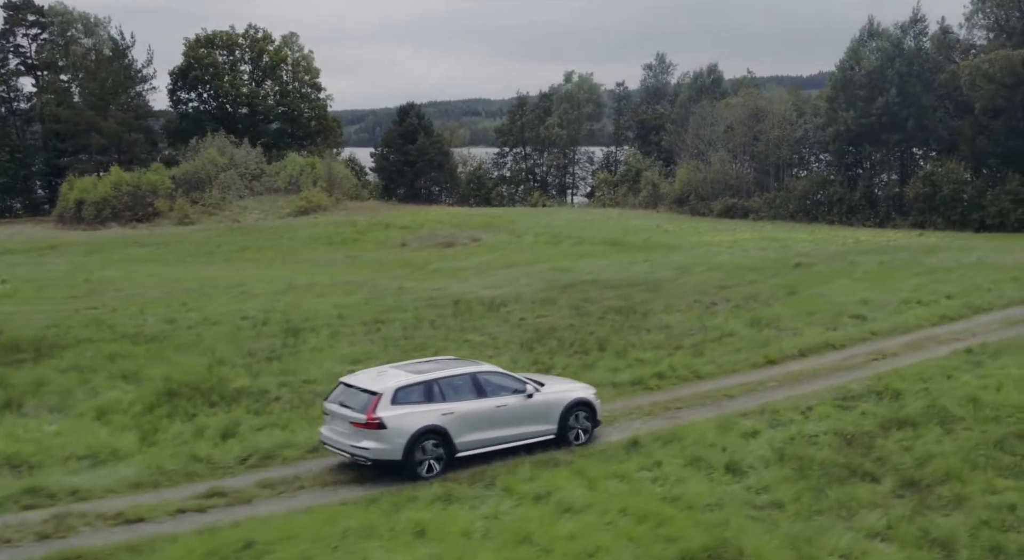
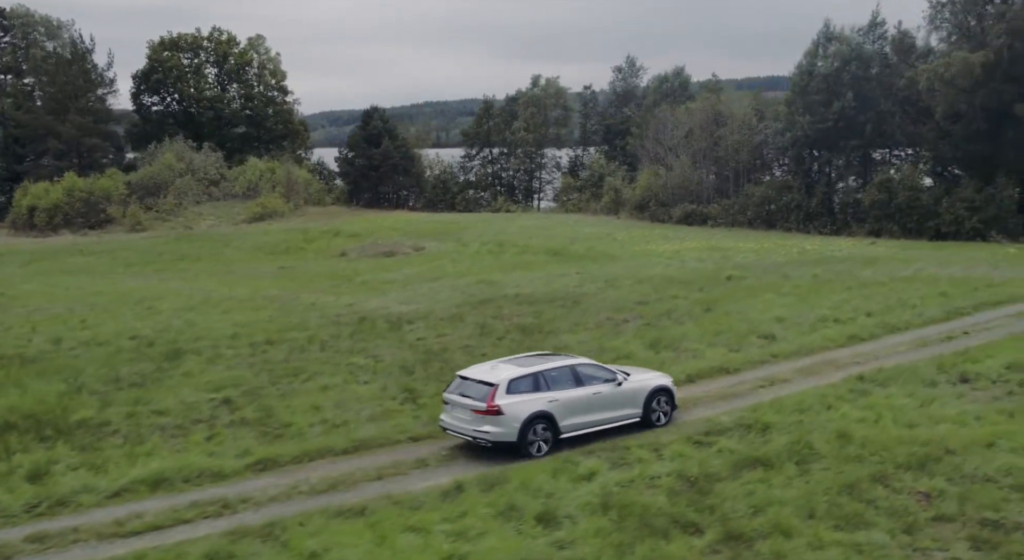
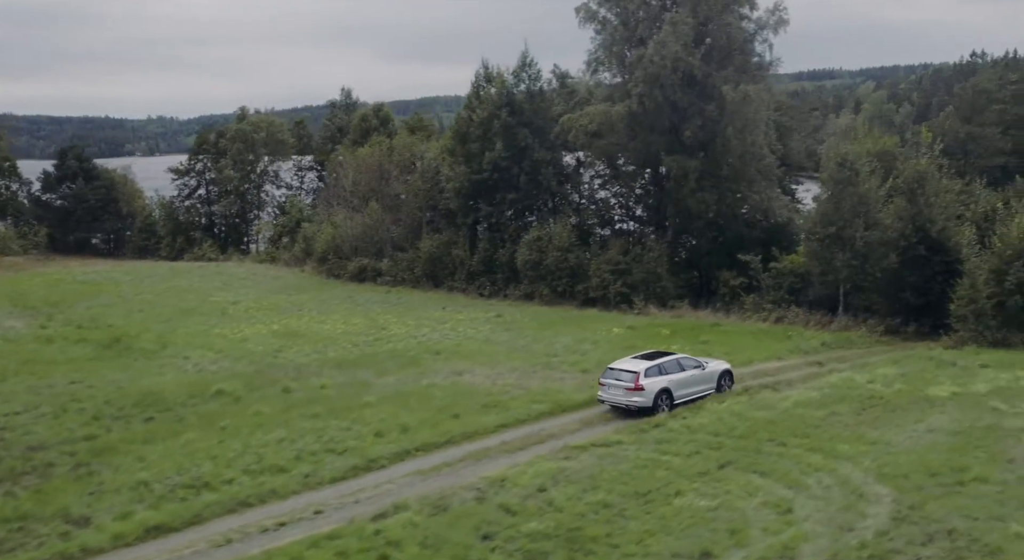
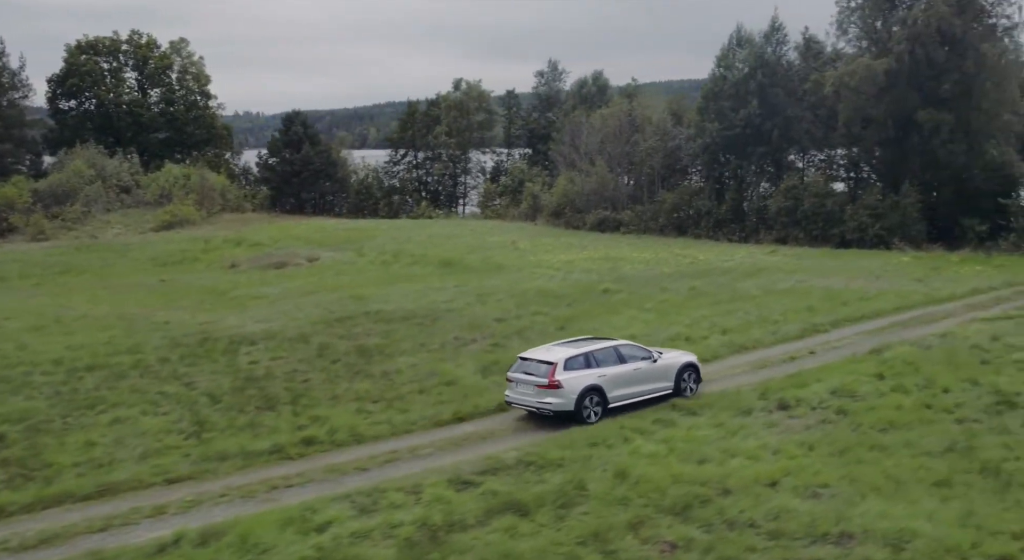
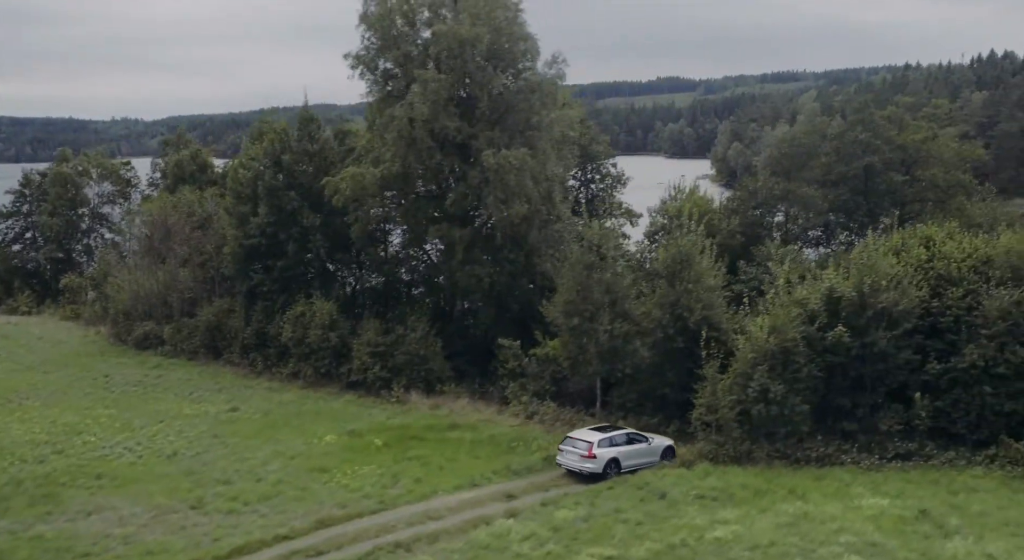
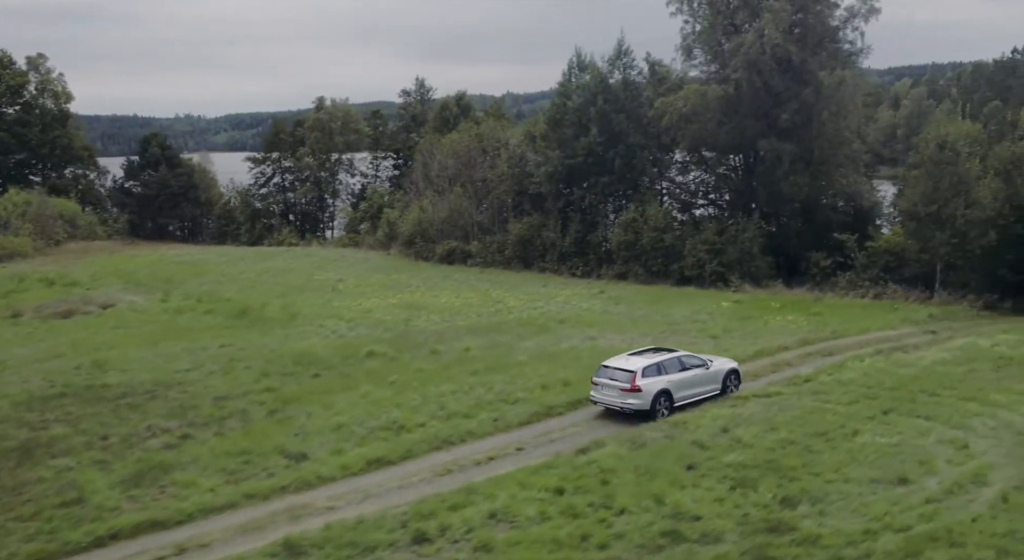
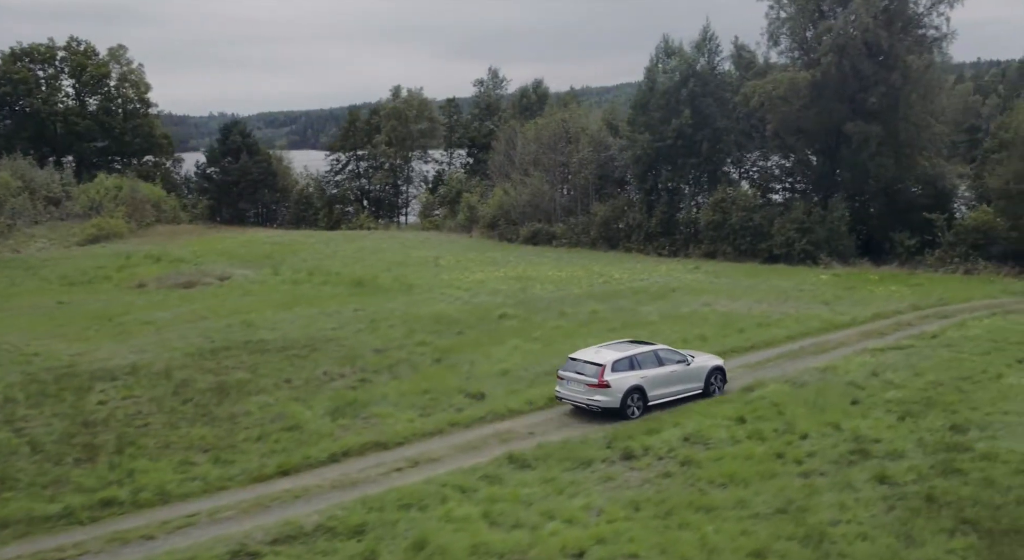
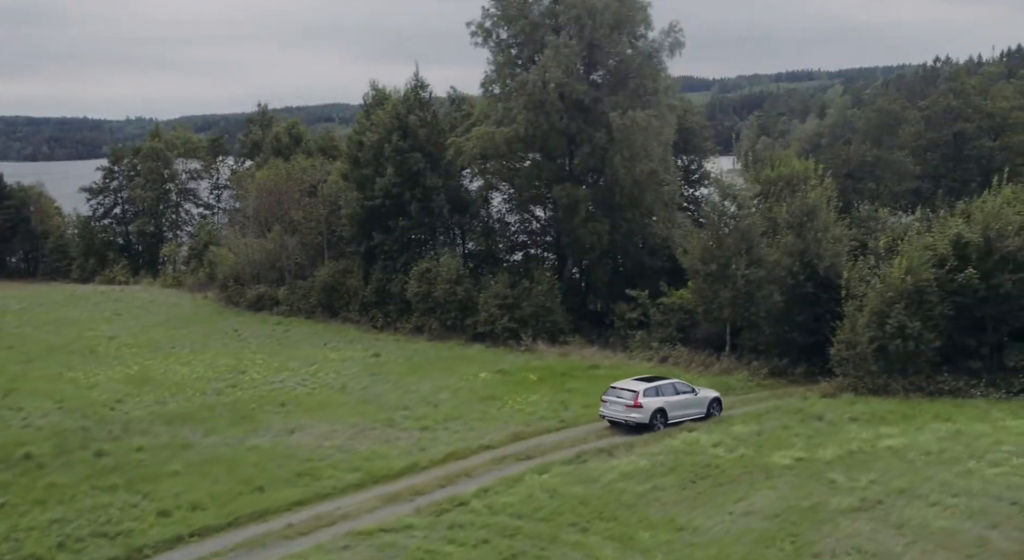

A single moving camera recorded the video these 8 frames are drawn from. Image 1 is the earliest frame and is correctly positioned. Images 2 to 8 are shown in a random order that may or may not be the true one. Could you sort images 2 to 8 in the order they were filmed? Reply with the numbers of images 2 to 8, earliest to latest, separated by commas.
2, 4, 7, 6, 3, 8, 5
